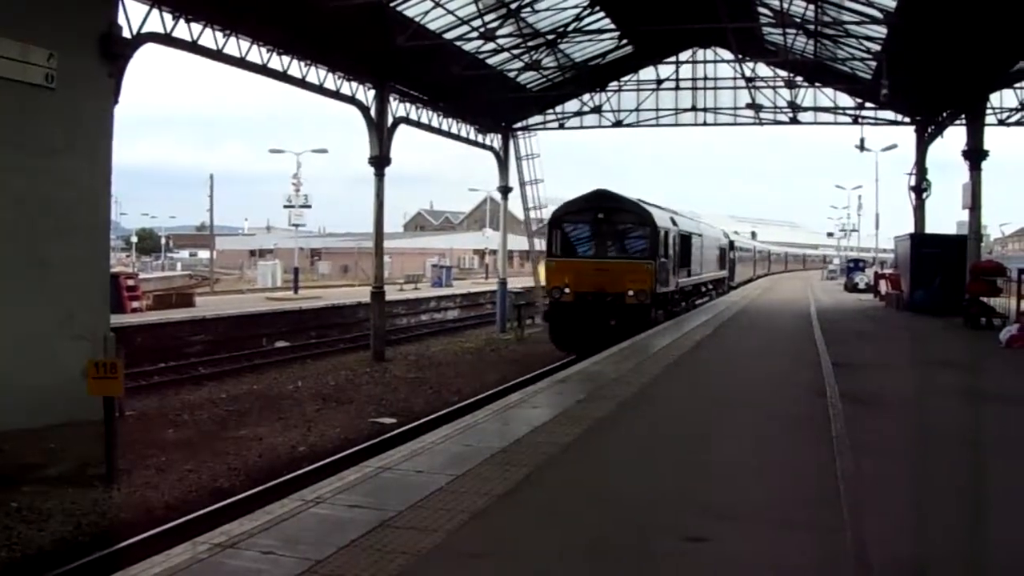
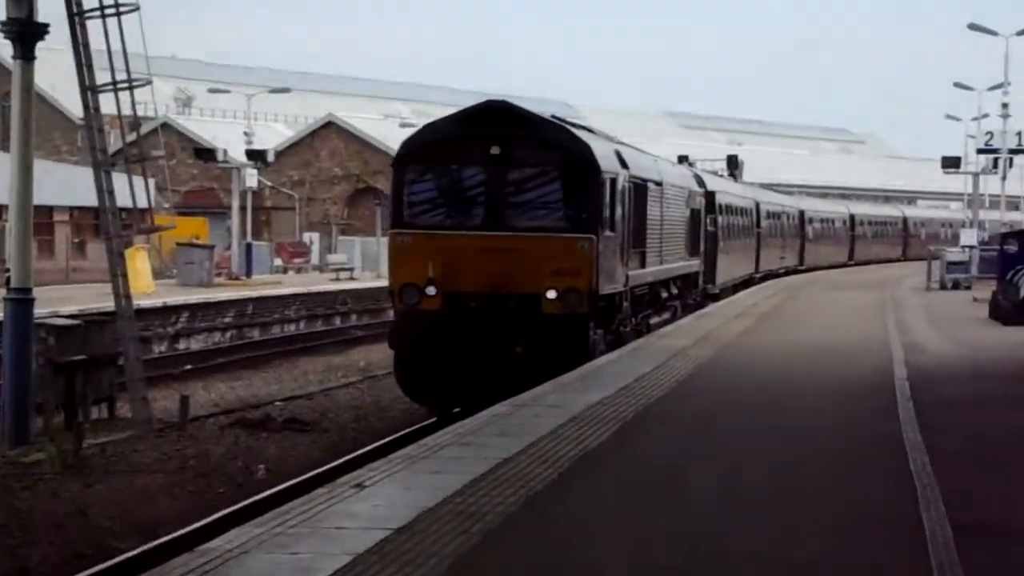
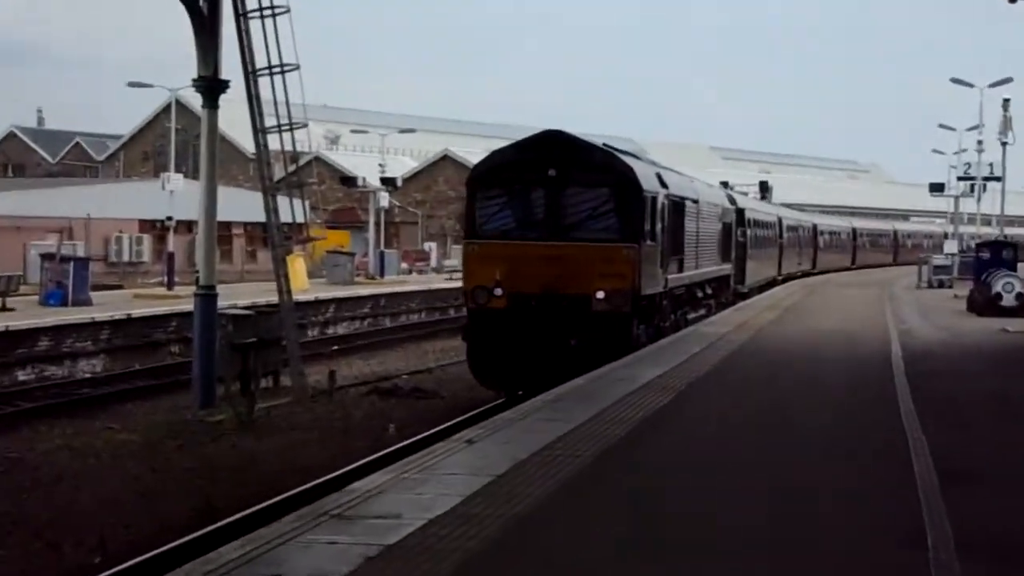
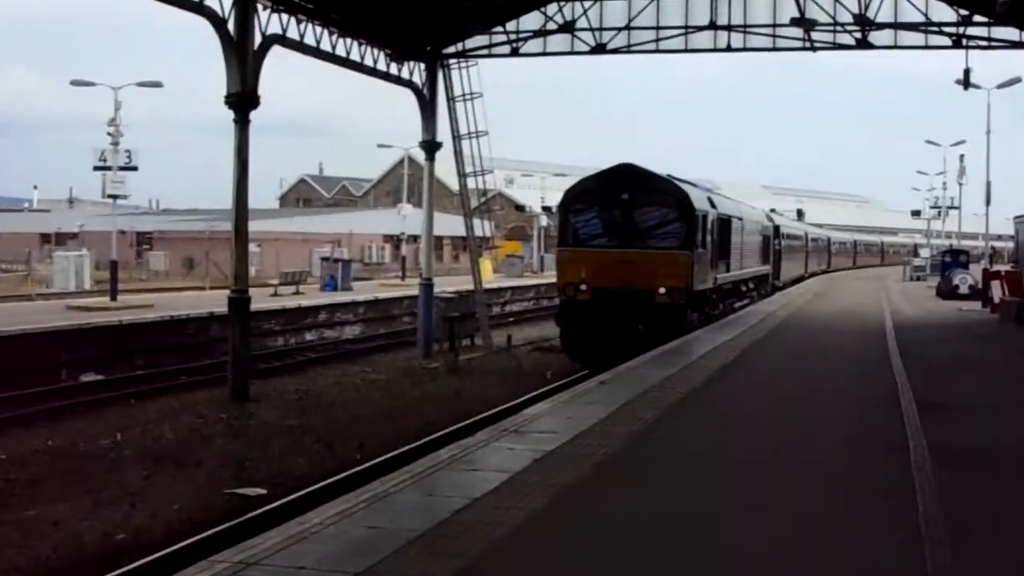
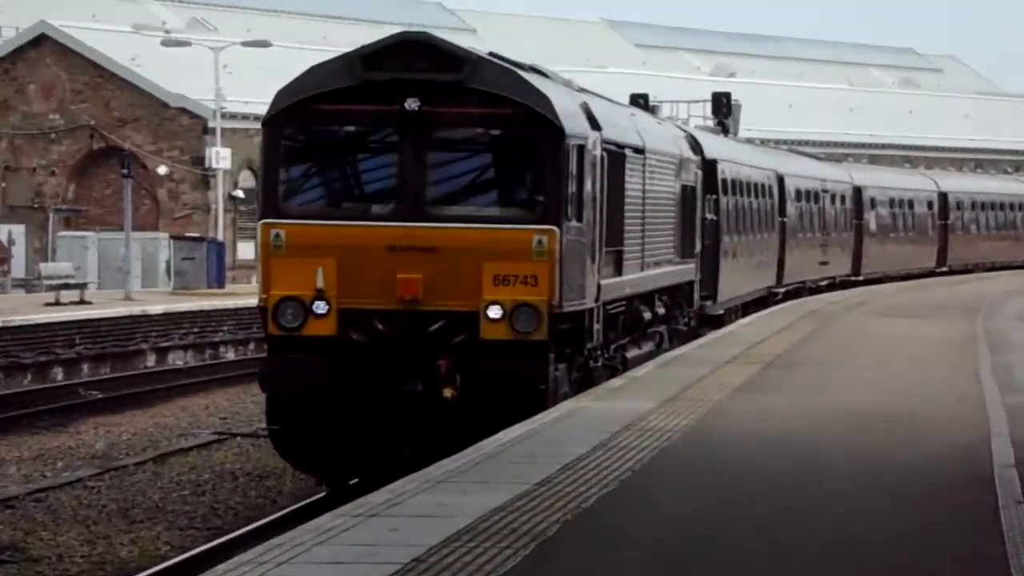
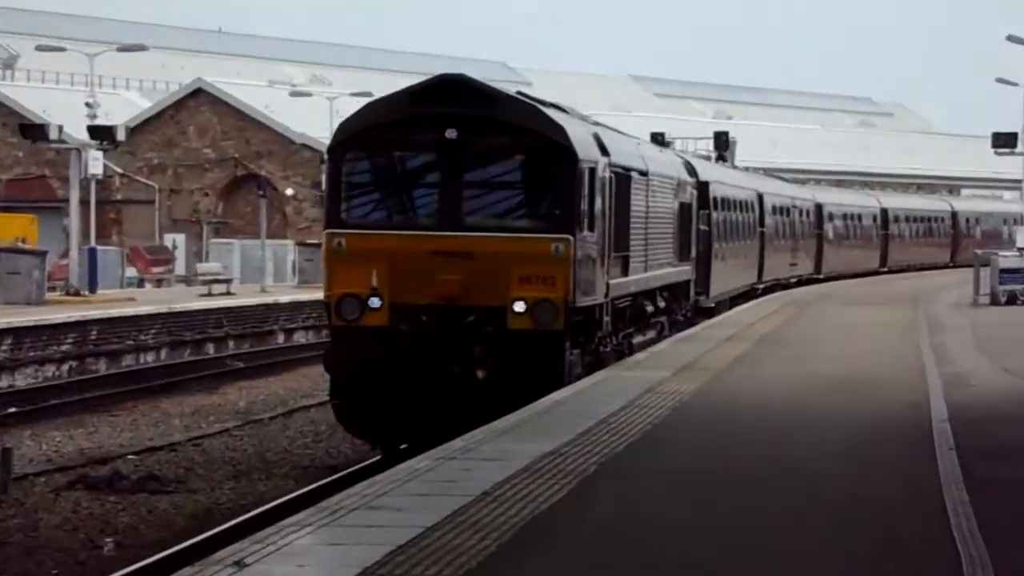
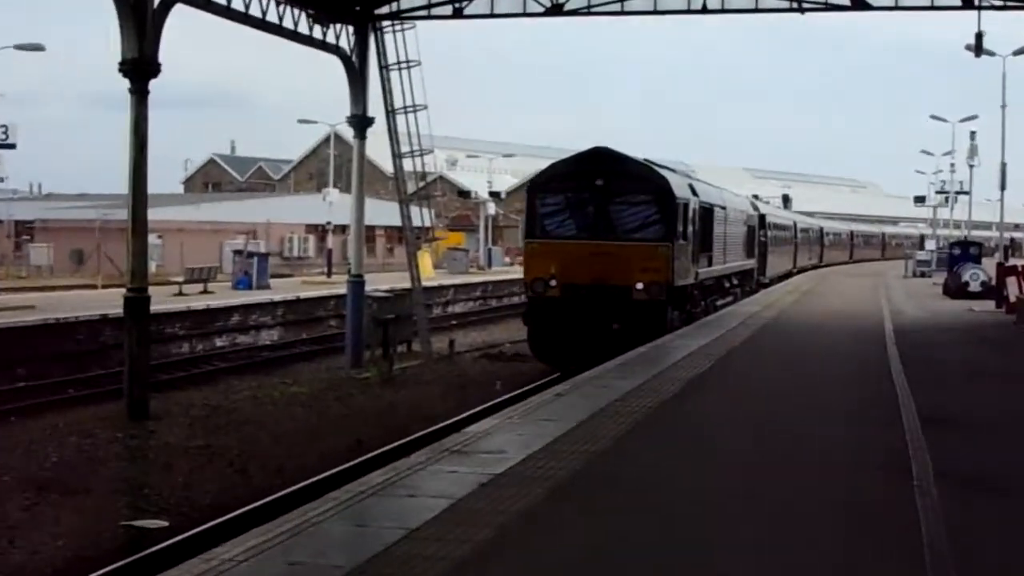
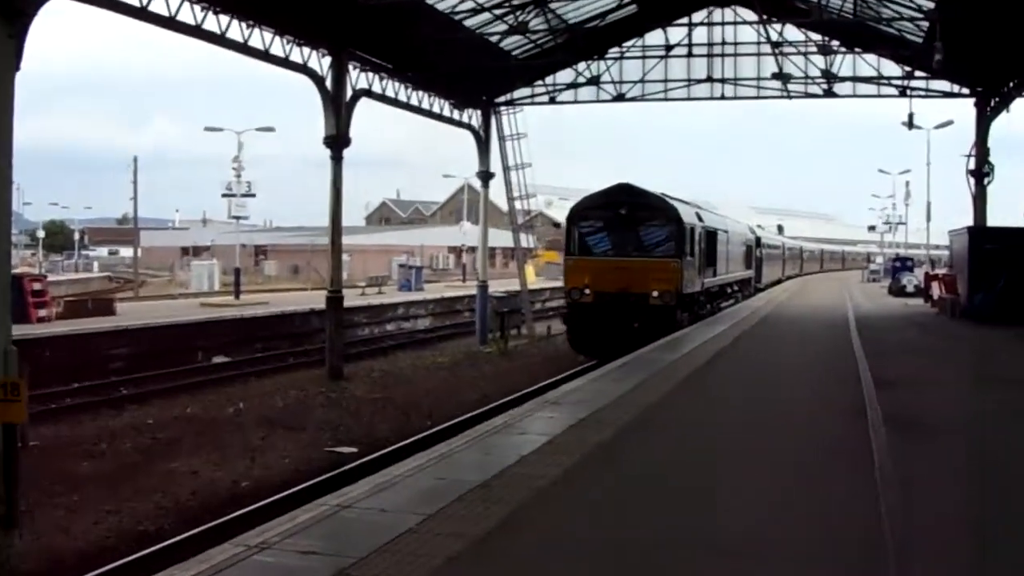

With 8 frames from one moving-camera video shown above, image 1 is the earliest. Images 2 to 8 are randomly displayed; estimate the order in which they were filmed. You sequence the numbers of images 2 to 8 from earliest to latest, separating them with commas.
8, 4, 7, 3, 2, 6, 5
